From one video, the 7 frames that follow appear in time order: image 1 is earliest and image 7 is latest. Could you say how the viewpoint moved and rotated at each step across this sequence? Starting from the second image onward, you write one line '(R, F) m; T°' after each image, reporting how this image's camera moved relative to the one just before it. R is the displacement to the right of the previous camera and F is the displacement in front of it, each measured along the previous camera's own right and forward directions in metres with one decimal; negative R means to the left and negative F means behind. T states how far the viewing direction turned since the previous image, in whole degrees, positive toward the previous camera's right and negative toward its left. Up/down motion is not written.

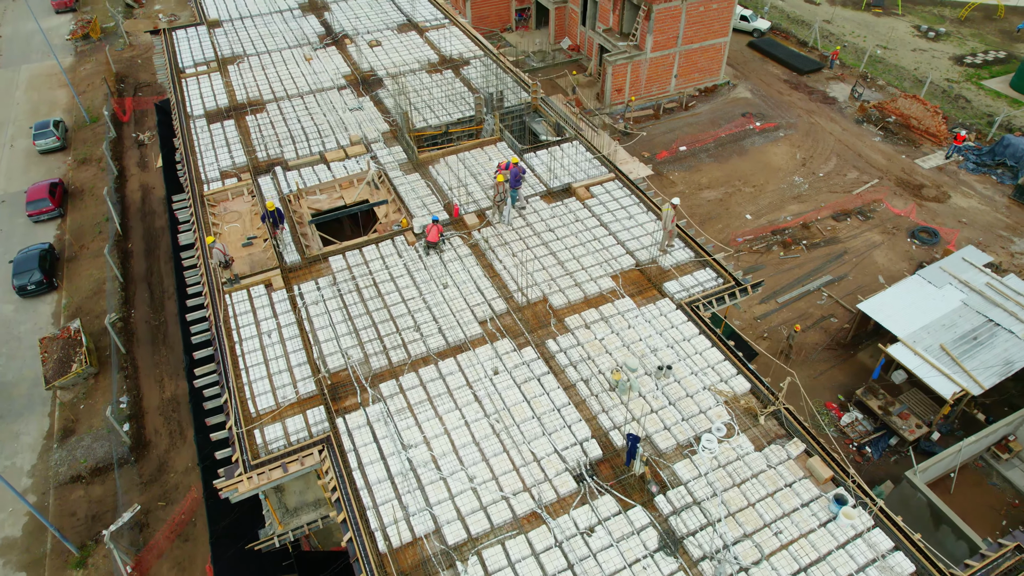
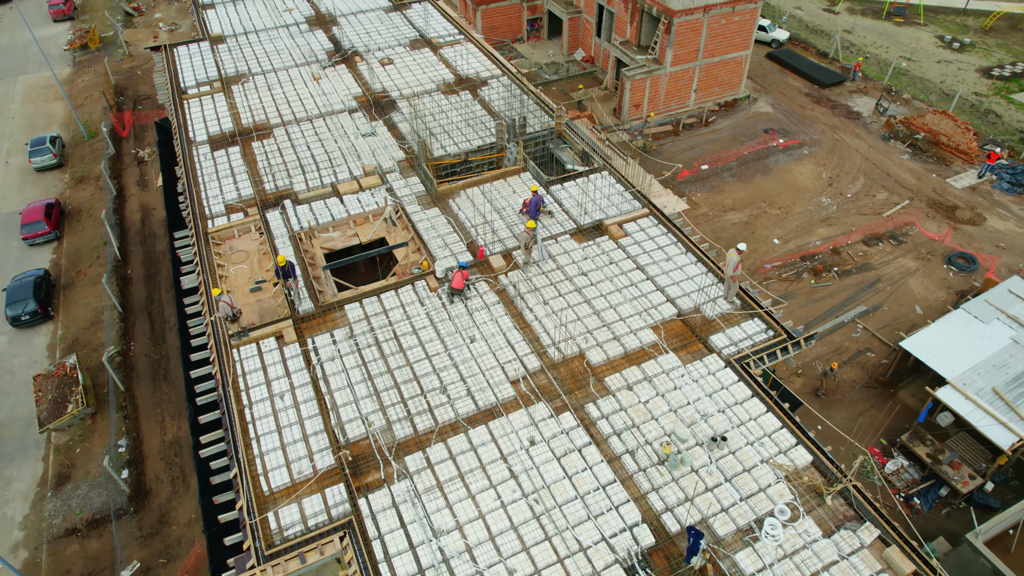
(-0.6, +1.7) m; 0°
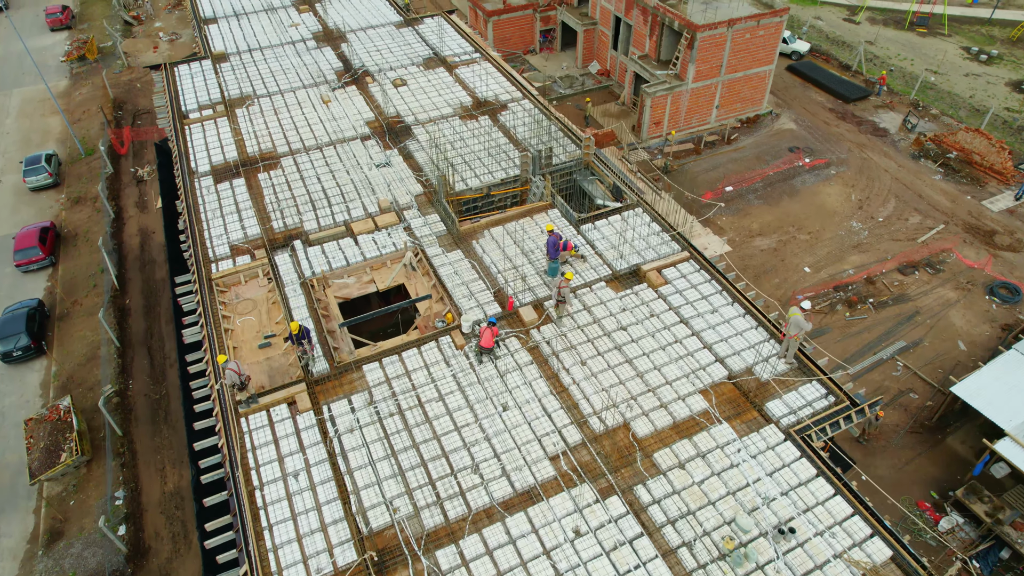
(-0.6, +1.8) m; 0°
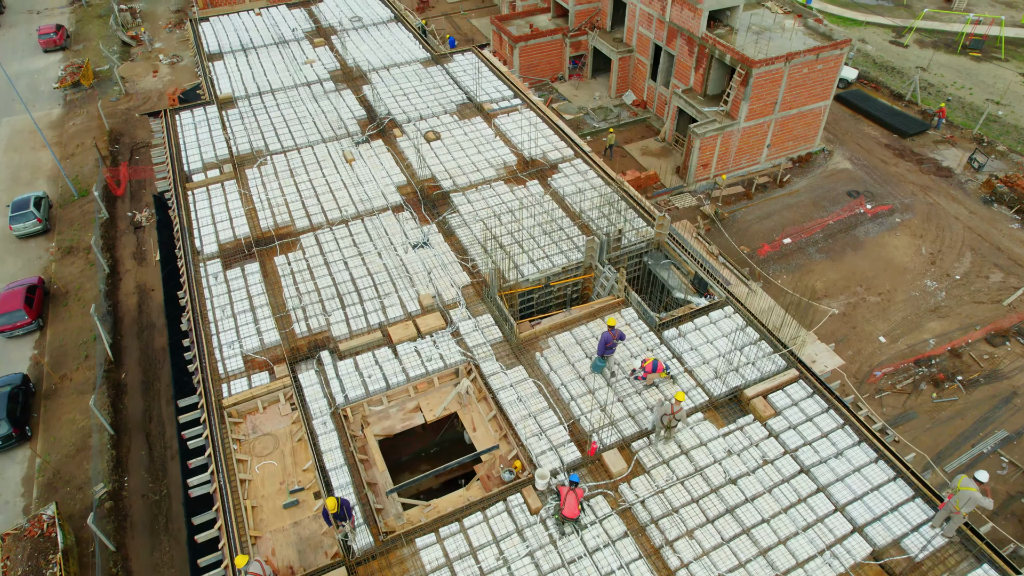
(-1.2, +3.8) m; 0°
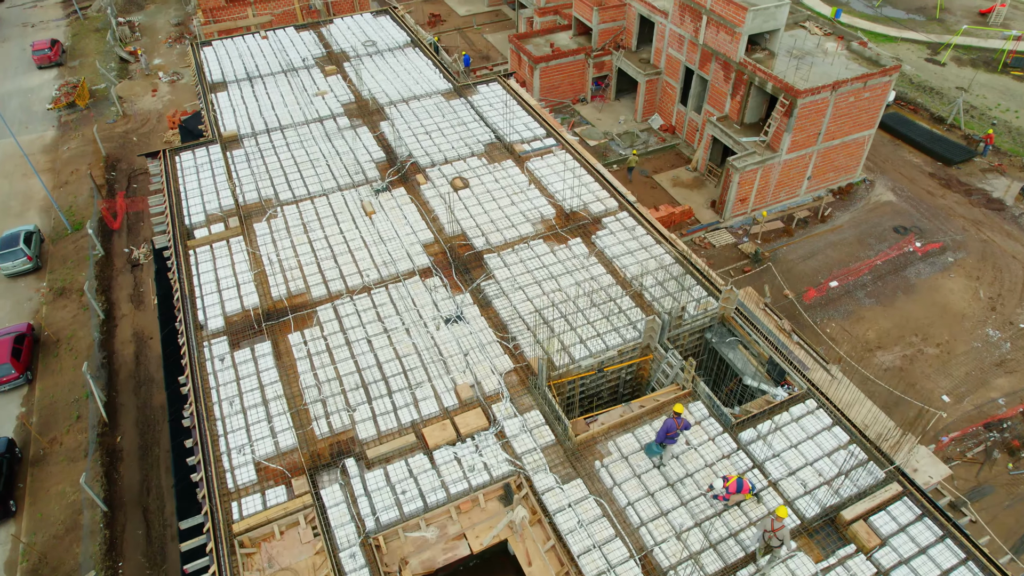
(-0.8, +2.6) m; 0°
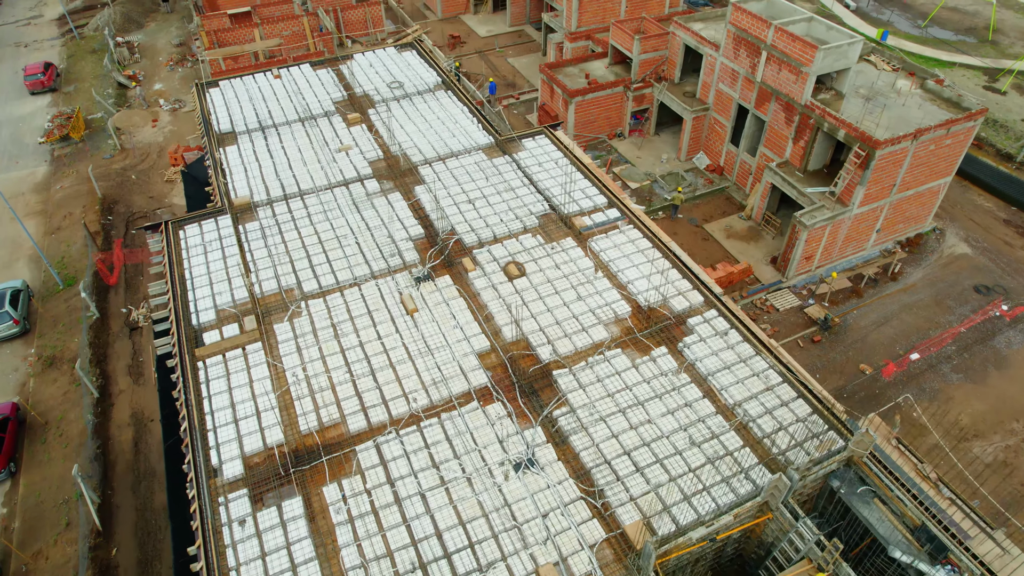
(-1.3, +3.7) m; 0°
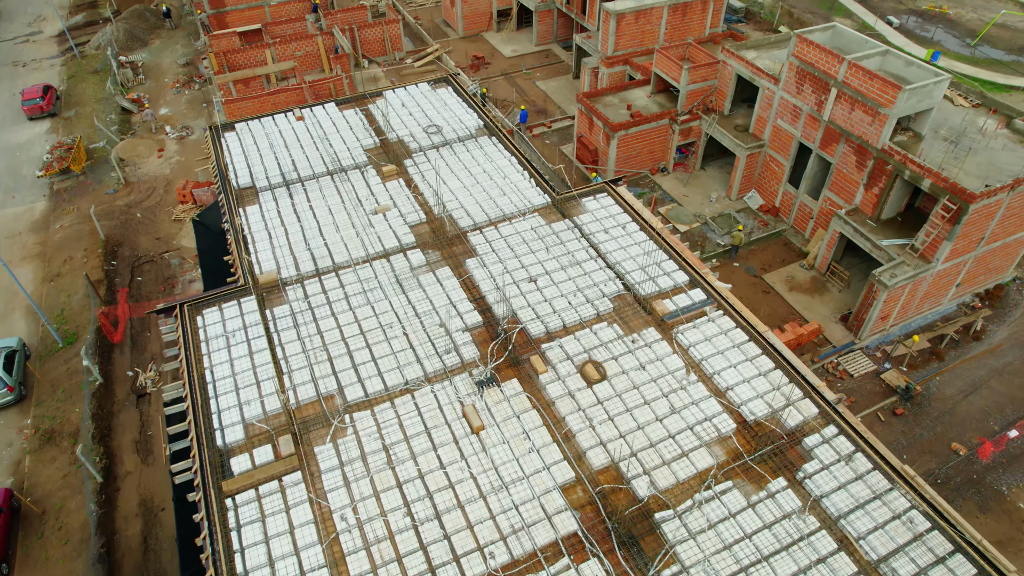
(-1.3, +3.2) m; 0°
